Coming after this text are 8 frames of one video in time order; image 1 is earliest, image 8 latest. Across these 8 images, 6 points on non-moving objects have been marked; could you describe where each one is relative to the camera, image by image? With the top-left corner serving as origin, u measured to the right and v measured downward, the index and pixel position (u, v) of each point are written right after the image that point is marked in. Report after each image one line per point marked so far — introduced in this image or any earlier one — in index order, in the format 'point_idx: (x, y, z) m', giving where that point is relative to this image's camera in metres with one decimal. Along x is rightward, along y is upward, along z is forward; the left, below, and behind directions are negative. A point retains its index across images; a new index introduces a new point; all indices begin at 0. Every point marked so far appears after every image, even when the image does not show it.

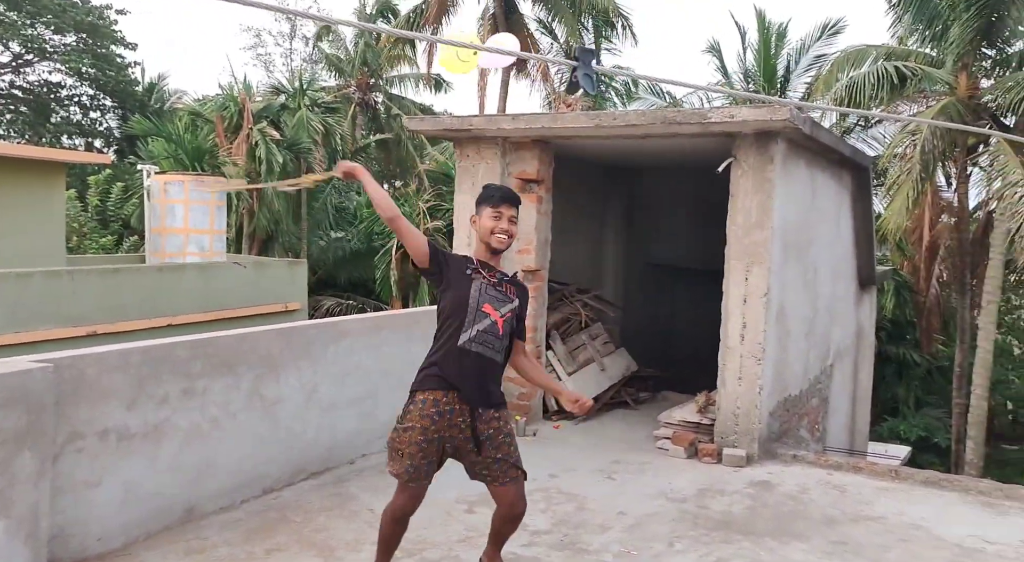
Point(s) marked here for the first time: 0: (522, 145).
0: (+0.1, +0.8, +5.0) m
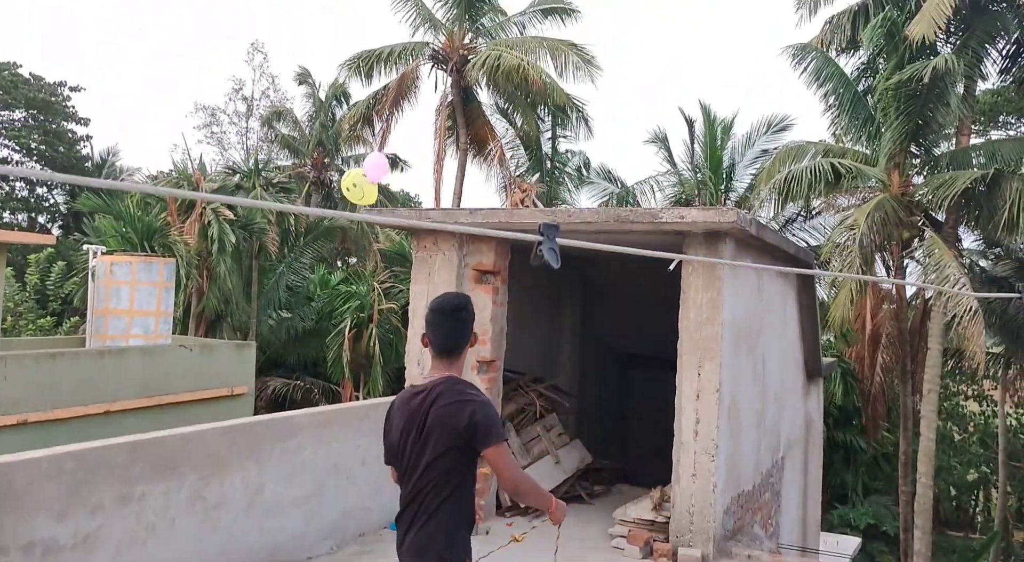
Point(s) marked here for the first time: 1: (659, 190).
0: (-0.2, +0.3, +5.1) m
1: (+3.0, +1.9, +17.3) m
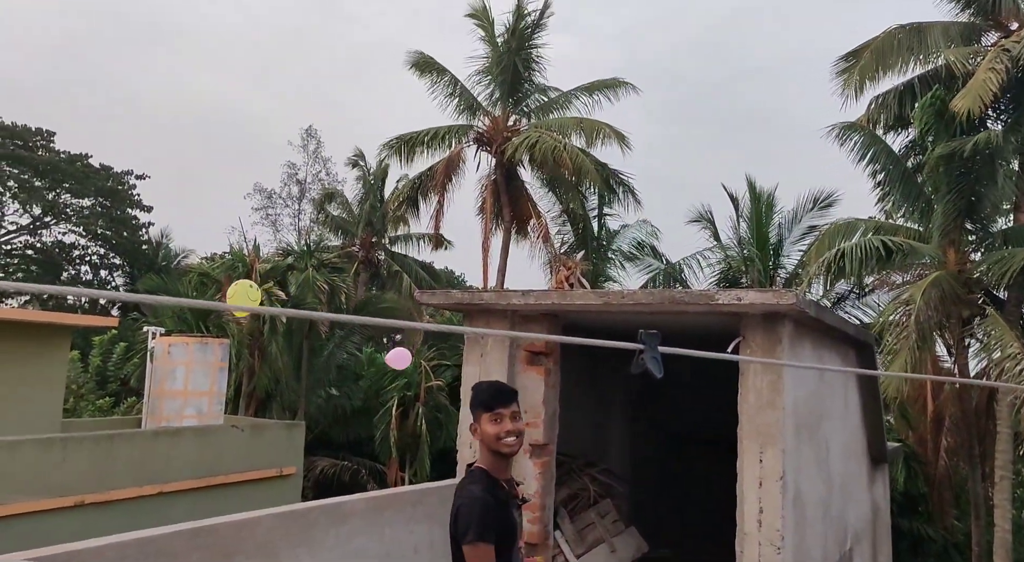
0: (+0.1, -0.2, +5.1) m
1: (+4.0, +0.3, +17.2) m
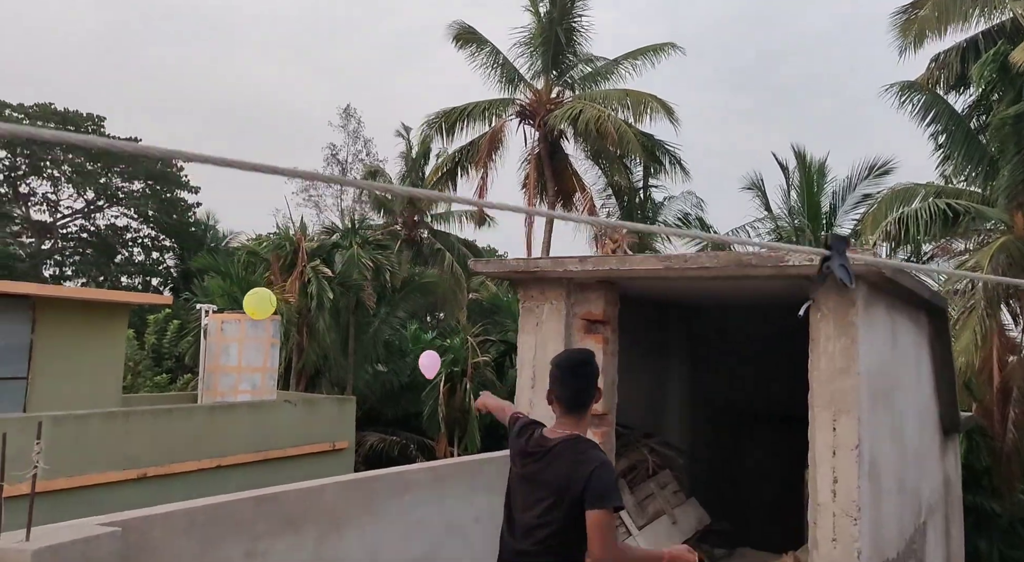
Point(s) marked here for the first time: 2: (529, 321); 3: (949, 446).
0: (+0.4, 0.0, +5.0) m
1: (+4.9, +0.9, +16.8) m
2: (+0.1, -0.2, +5.0) m
3: (+3.2, -1.2, +6.2) m
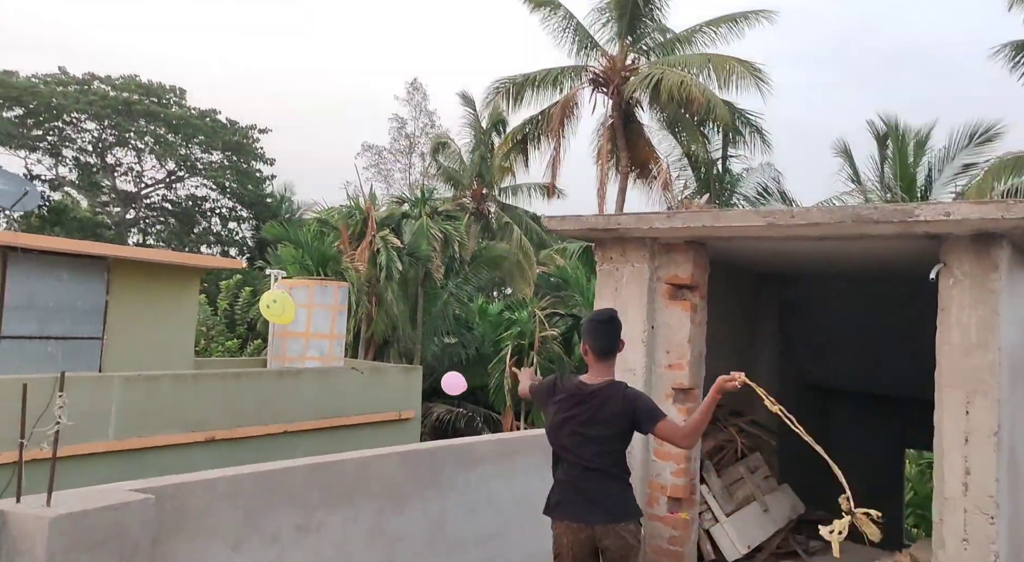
0: (+0.9, +0.2, +4.5) m
1: (+6.3, +1.3, +16.0) m
2: (+0.5, 0.0, +4.6) m
3: (+3.7, -1.0, +5.5) m
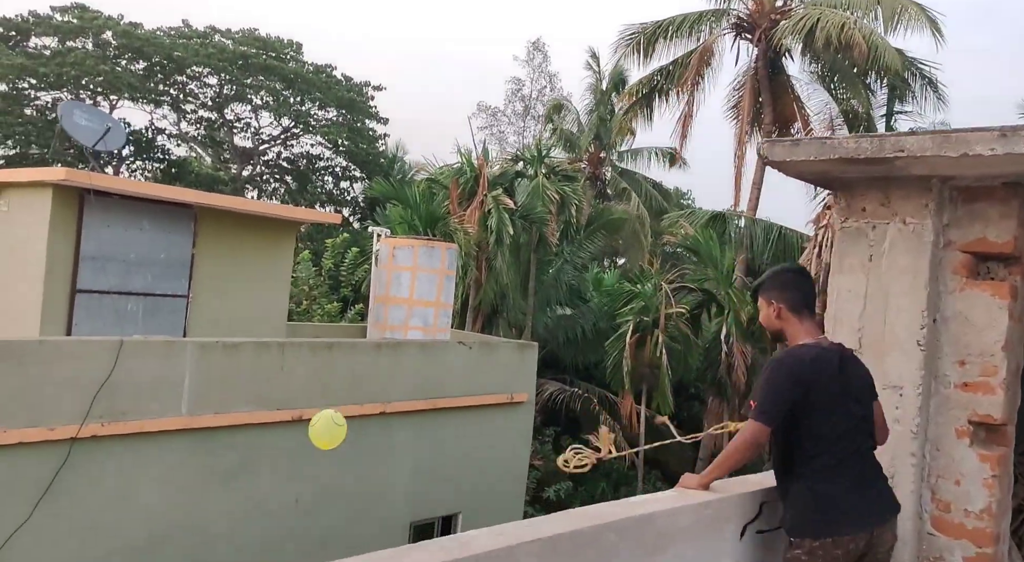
0: (+1.5, +0.3, +2.8) m
1: (+8.4, +1.6, +13.4) m
2: (+1.2, +0.1, +3.0) m
3: (+4.4, -1.0, +3.5) m
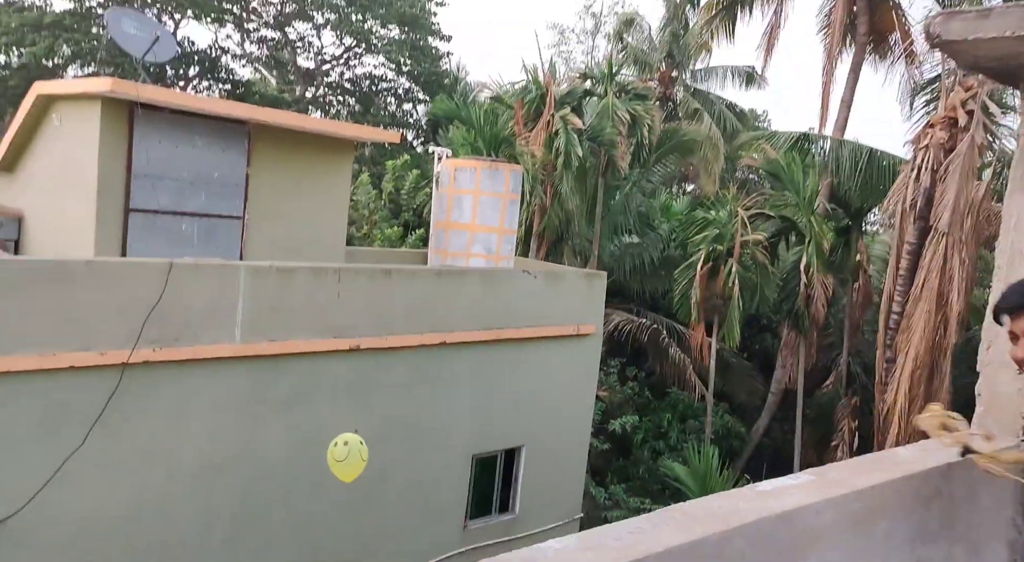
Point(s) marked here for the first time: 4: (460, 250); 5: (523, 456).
0: (+1.8, +0.5, +2.1) m
1: (+9.5, +2.6, +12.0) m
2: (+1.5, +0.3, +2.3) m
3: (+4.7, -0.8, +2.7) m
4: (-0.6, +0.3, +8.8) m
5: (+0.1, -1.9, +9.0) m
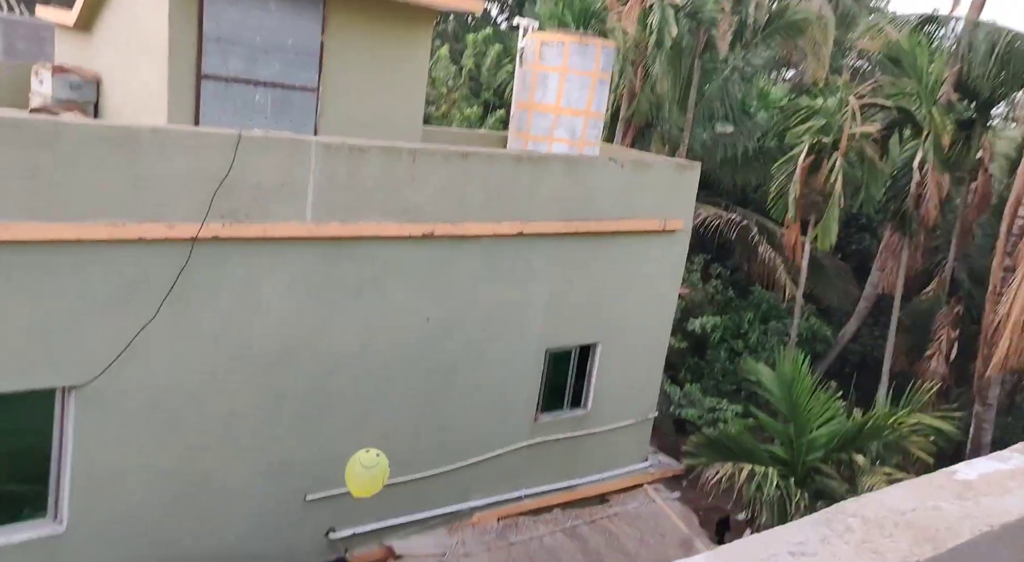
0: (+2.0, +0.6, +1.4) m
1: (+10.7, +3.6, +10.2) m
2: (+1.7, +0.4, +1.6) m
3: (+4.9, -0.7, +1.9) m
4: (+0.3, +1.5, +8.2) m
5: (+0.9, -0.7, +8.7) m
